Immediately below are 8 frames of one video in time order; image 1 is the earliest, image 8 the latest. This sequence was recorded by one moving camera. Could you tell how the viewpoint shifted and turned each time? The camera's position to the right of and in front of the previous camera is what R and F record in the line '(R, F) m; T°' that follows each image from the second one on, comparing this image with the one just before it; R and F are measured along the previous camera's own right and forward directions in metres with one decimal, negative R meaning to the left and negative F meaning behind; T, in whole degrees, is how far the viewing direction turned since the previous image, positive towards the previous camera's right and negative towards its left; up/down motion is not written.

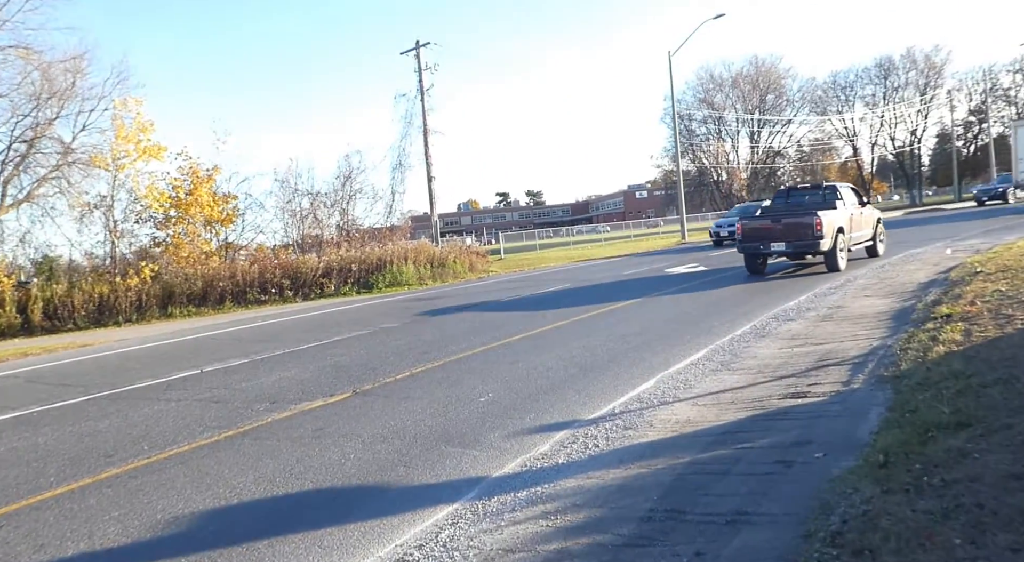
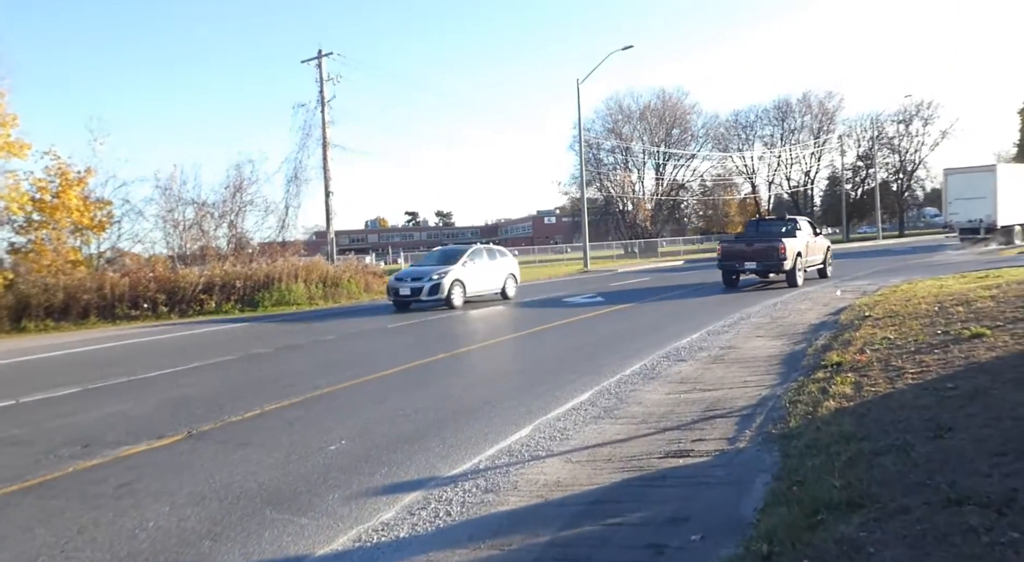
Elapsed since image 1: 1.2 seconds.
(+0.4, +0.8) m; +6°
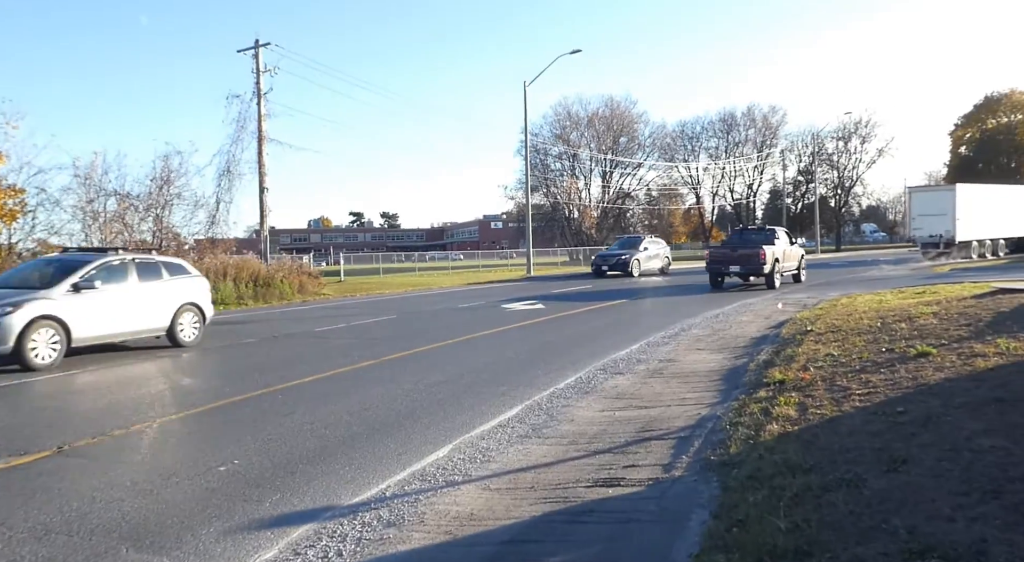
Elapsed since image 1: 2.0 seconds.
(+0.2, +0.7) m; +4°
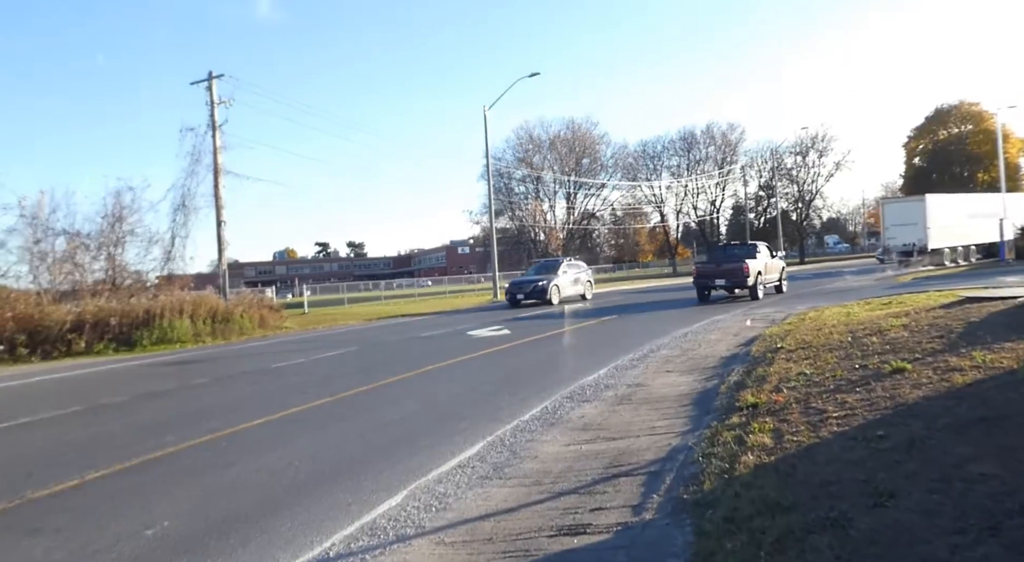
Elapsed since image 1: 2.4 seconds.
(+0.1, +0.5) m; +2°
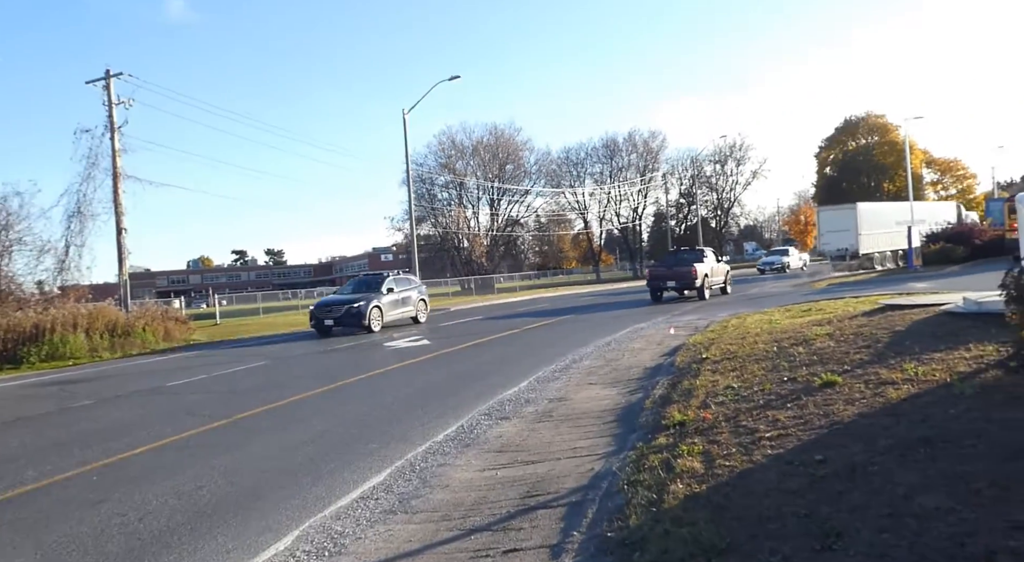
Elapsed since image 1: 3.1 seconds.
(+0.1, +0.7) m; +5°
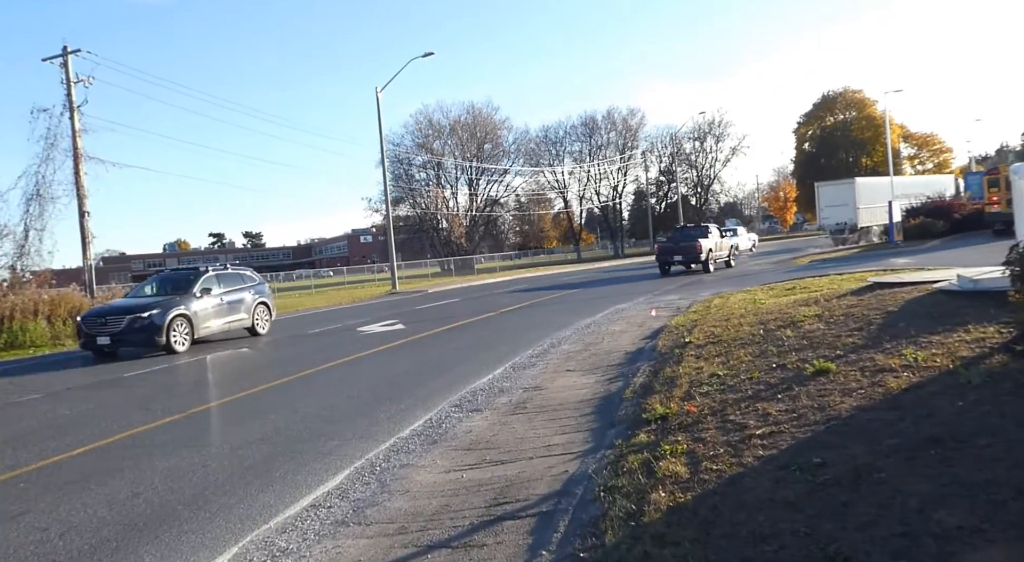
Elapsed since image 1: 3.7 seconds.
(+0.1, +0.7) m; +1°
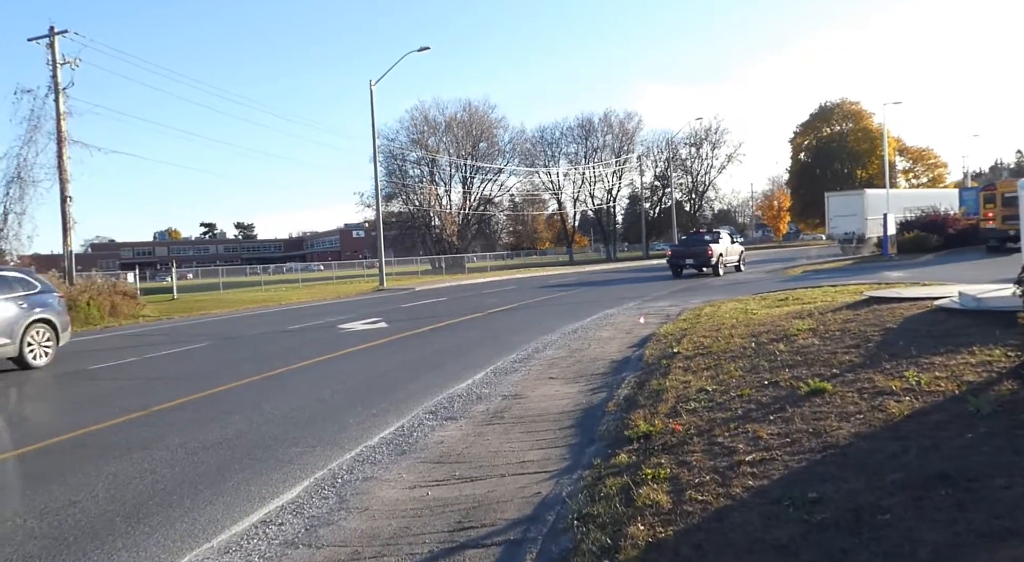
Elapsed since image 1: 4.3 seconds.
(+0.1, +0.5) m; +1°
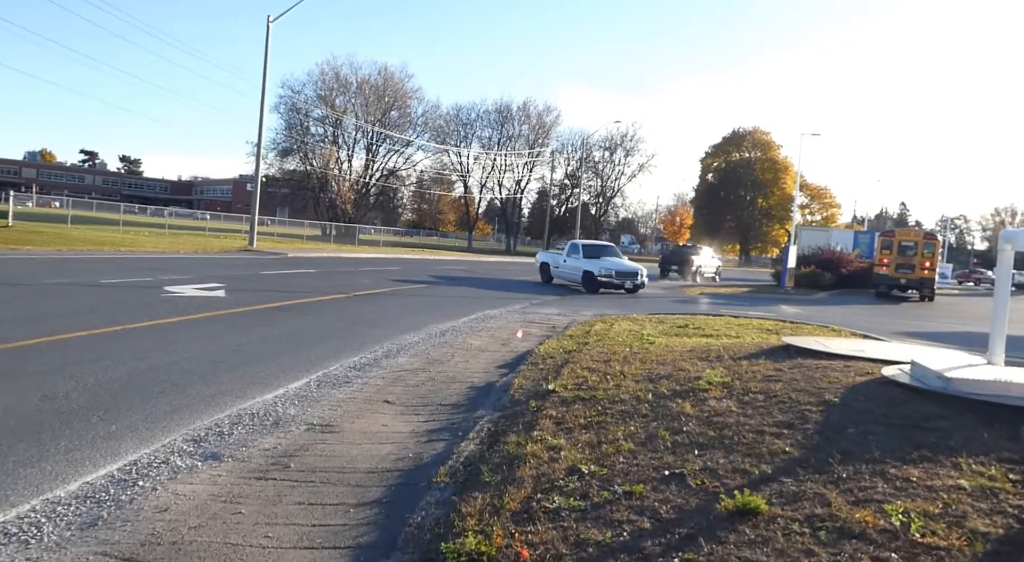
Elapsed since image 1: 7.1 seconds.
(+0.6, +2.8) m; +7°
